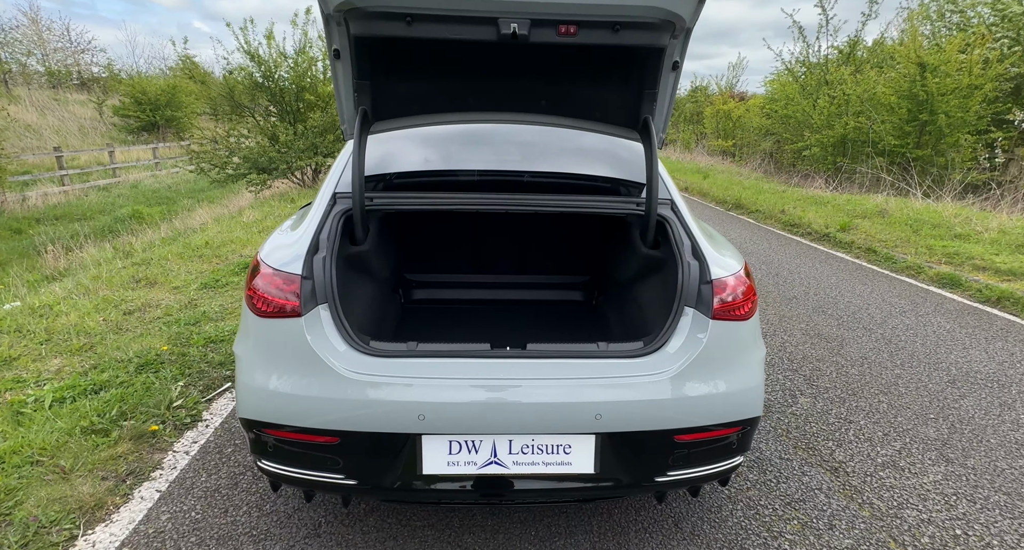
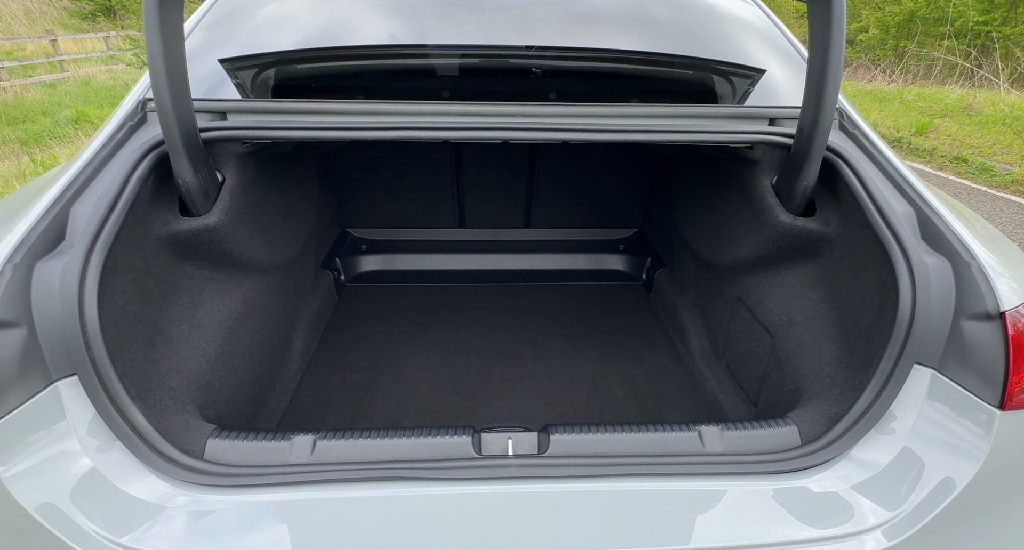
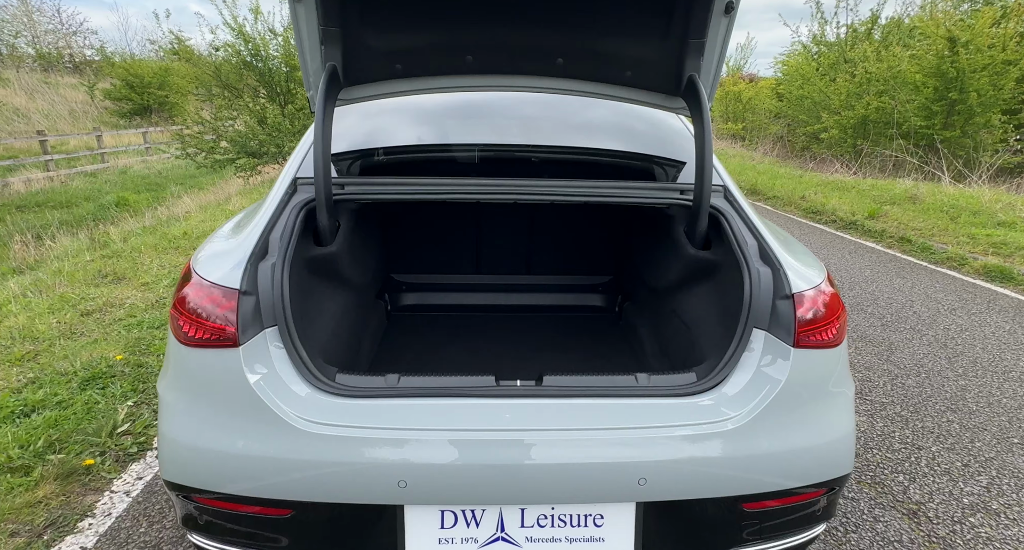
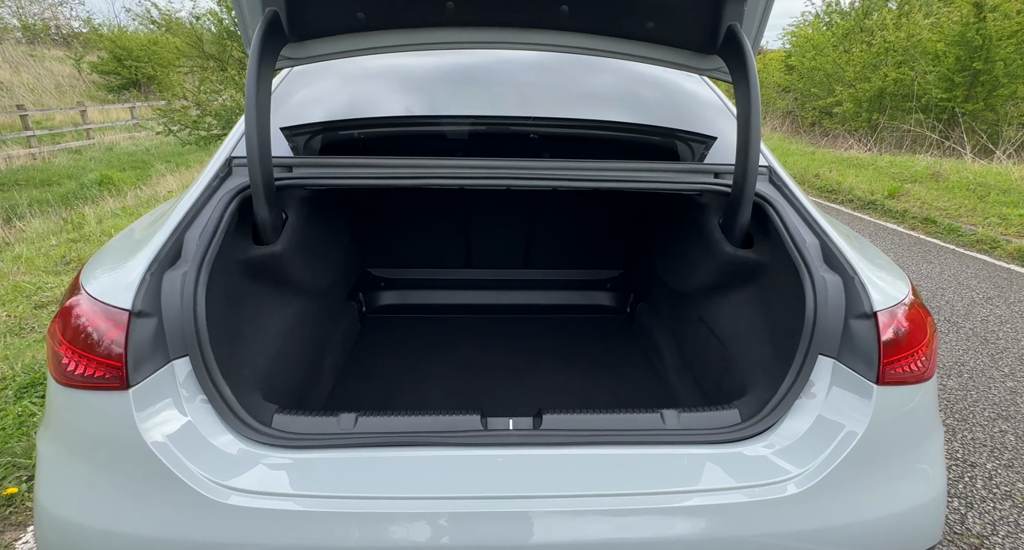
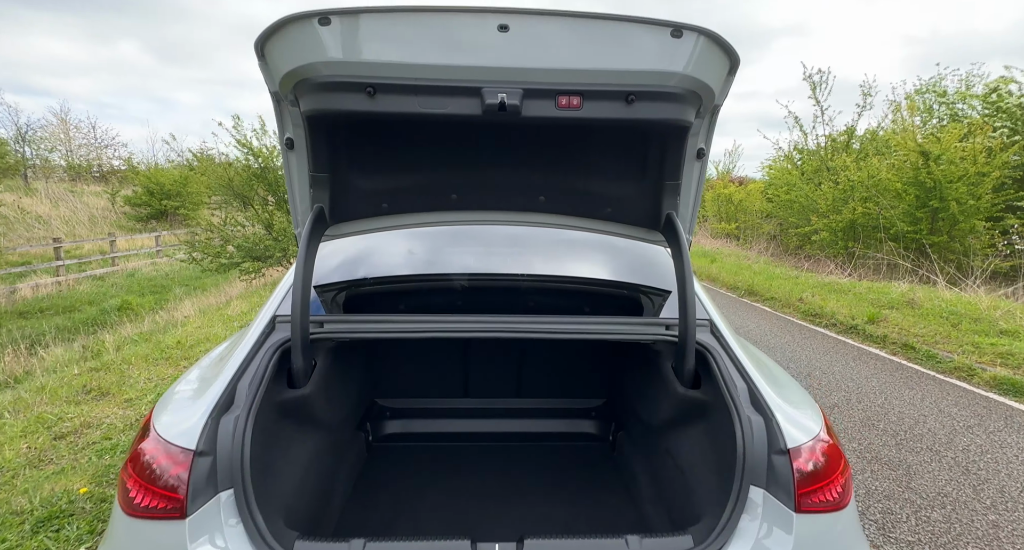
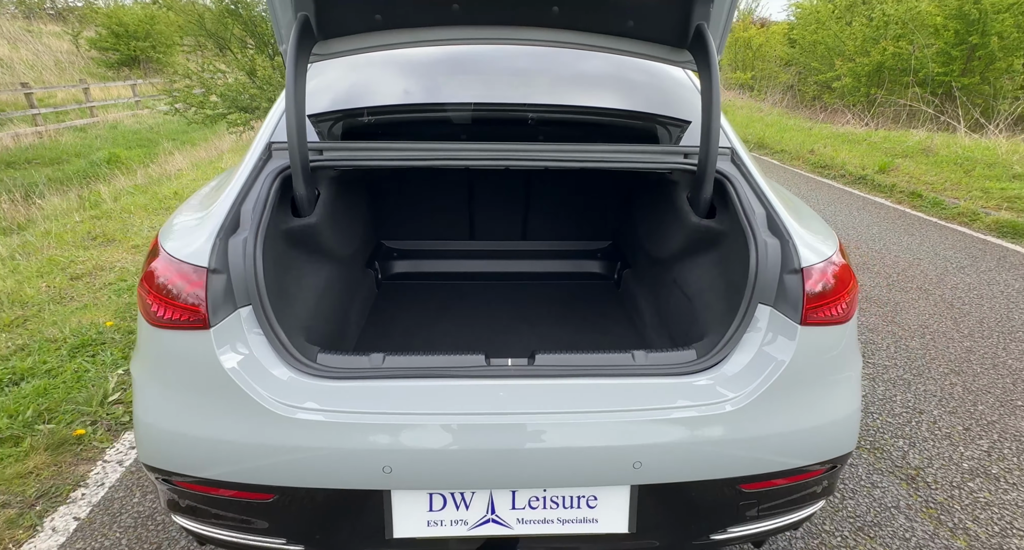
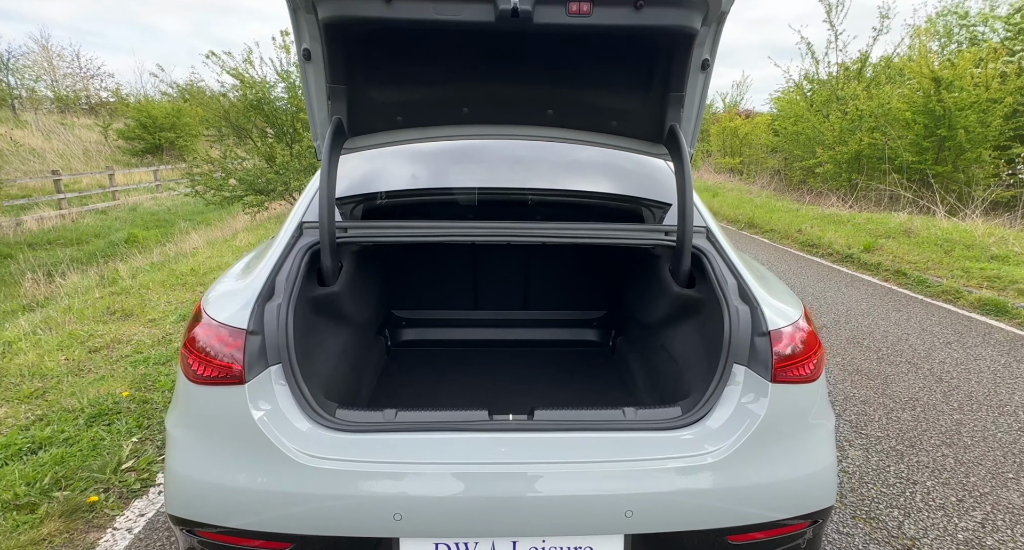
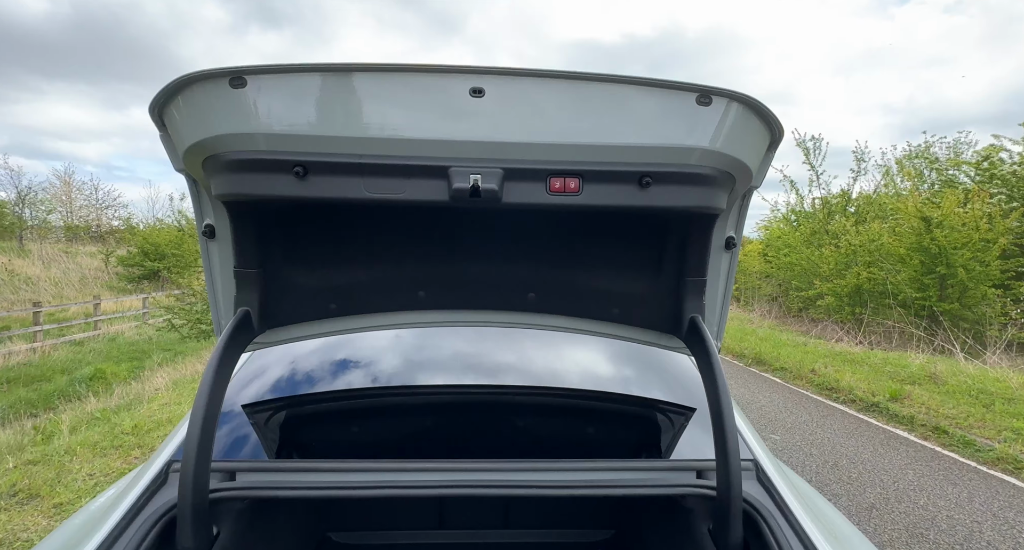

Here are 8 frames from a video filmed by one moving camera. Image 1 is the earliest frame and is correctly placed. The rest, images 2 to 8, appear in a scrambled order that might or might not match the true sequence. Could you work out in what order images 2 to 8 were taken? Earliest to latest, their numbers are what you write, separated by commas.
3, 4, 2, 6, 7, 5, 8
